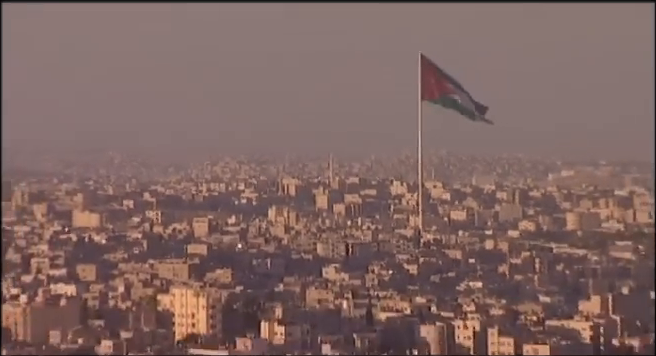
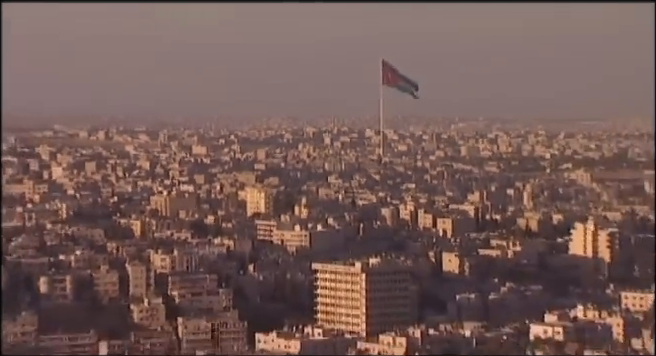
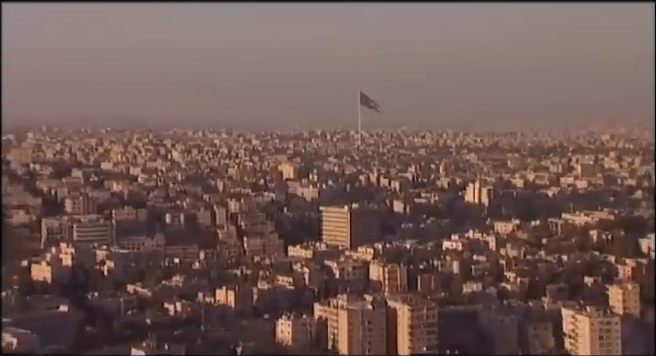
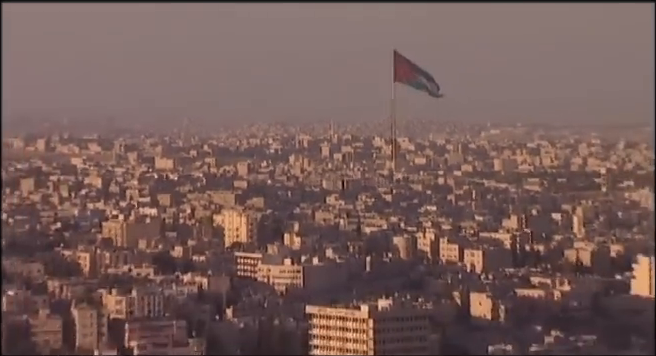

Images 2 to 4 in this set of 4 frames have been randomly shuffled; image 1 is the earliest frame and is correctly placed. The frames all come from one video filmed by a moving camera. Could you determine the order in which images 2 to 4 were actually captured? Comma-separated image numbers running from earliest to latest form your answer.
4, 2, 3
